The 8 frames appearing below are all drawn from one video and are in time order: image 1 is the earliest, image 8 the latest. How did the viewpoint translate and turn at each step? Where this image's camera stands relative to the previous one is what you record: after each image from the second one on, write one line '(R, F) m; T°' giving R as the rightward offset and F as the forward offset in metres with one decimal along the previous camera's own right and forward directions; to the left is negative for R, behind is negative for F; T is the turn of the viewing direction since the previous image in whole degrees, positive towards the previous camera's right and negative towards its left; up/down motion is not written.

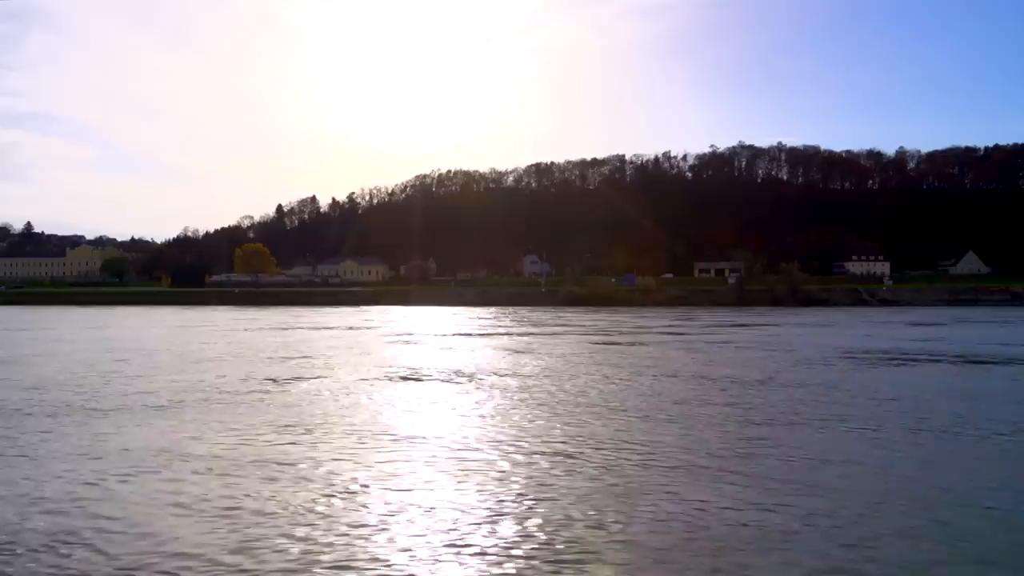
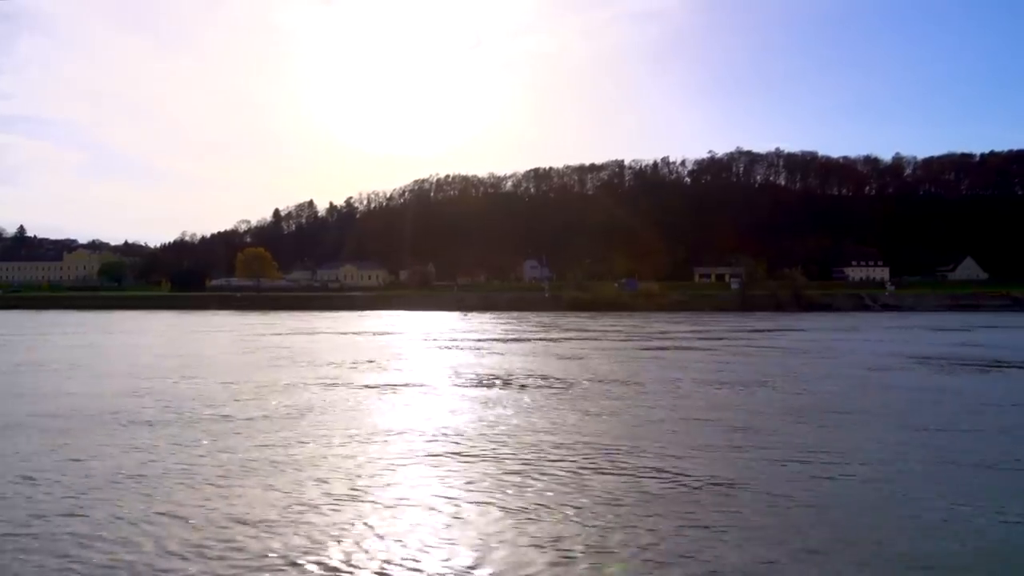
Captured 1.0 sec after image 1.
(-1.1, 0.0) m; +1°
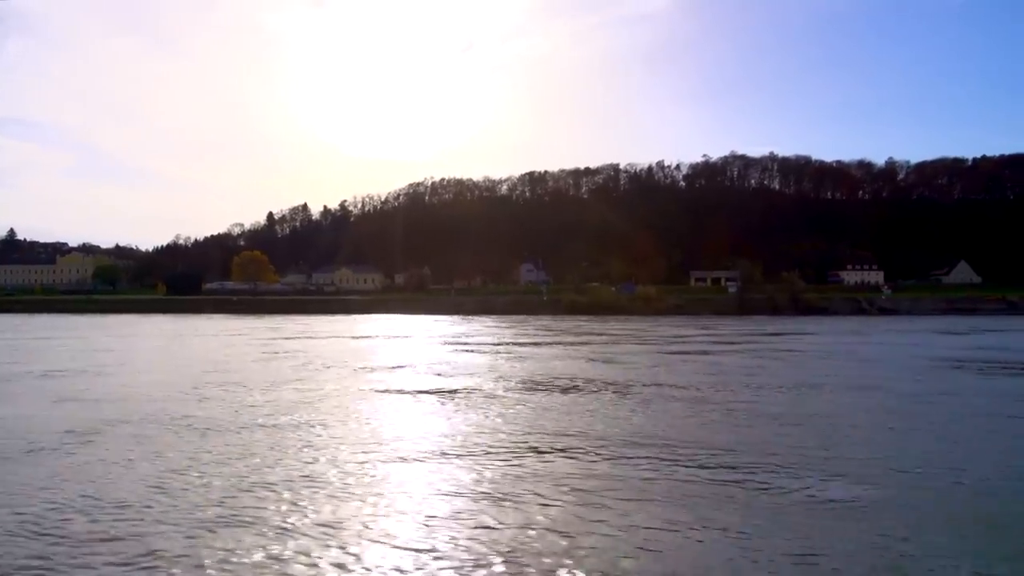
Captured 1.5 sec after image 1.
(-0.7, 0.0) m; +1°
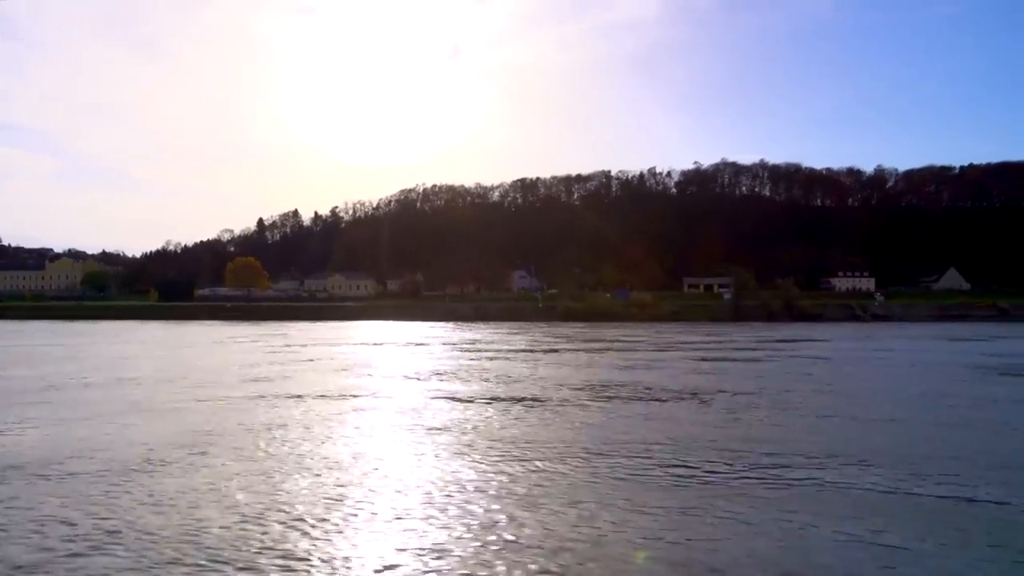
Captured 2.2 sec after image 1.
(-0.9, 0.0) m; +1°
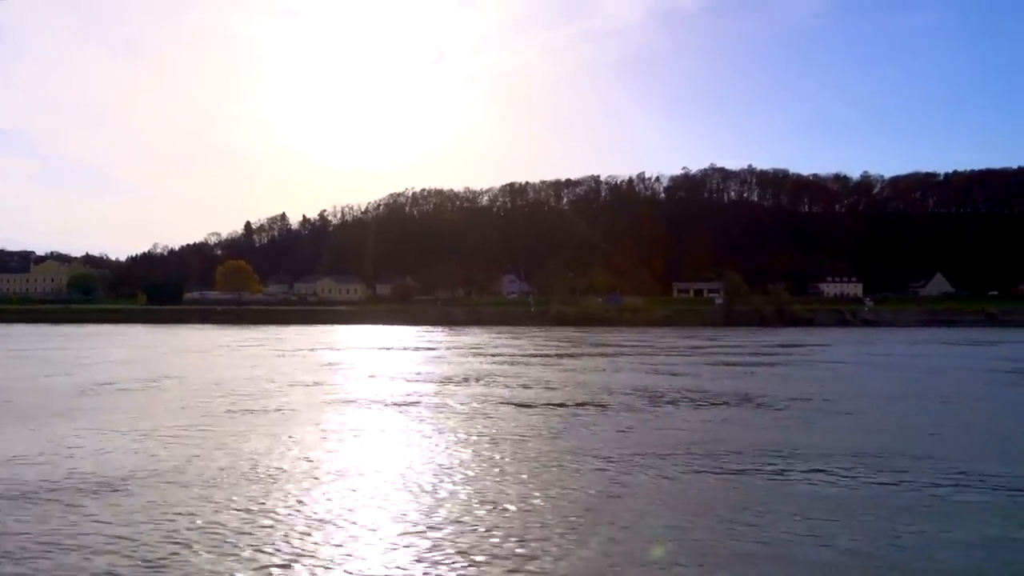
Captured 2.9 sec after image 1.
(-0.8, 0.0) m; +1°
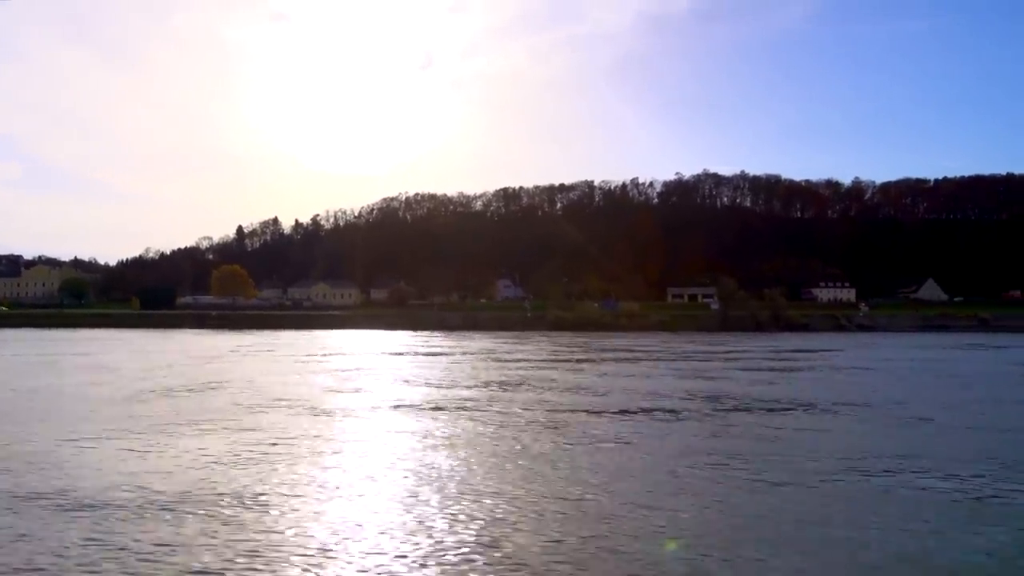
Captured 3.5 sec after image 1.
(-0.8, 0.0) m; +1°
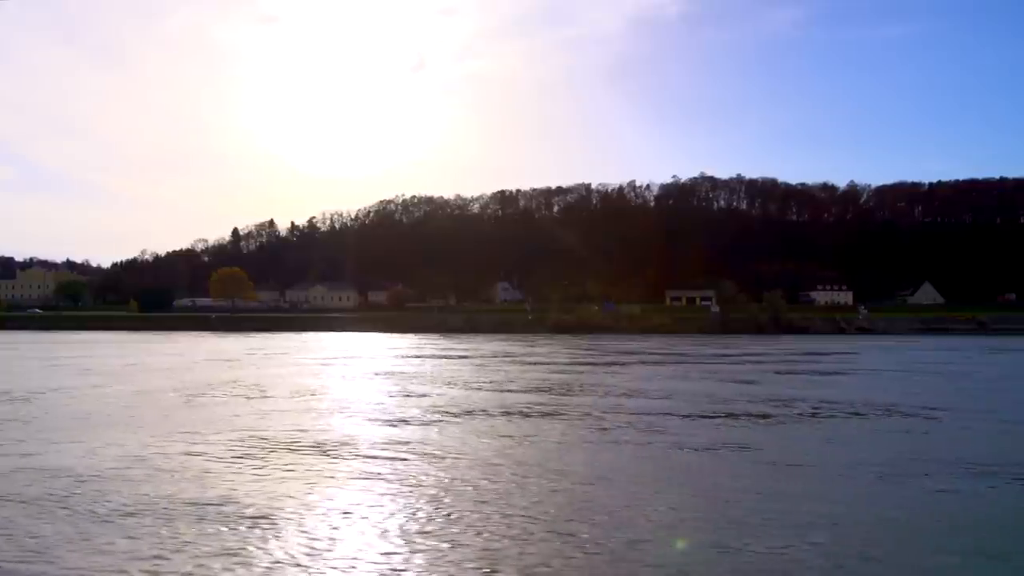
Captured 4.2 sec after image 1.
(-0.9, 0.0) m; +1°
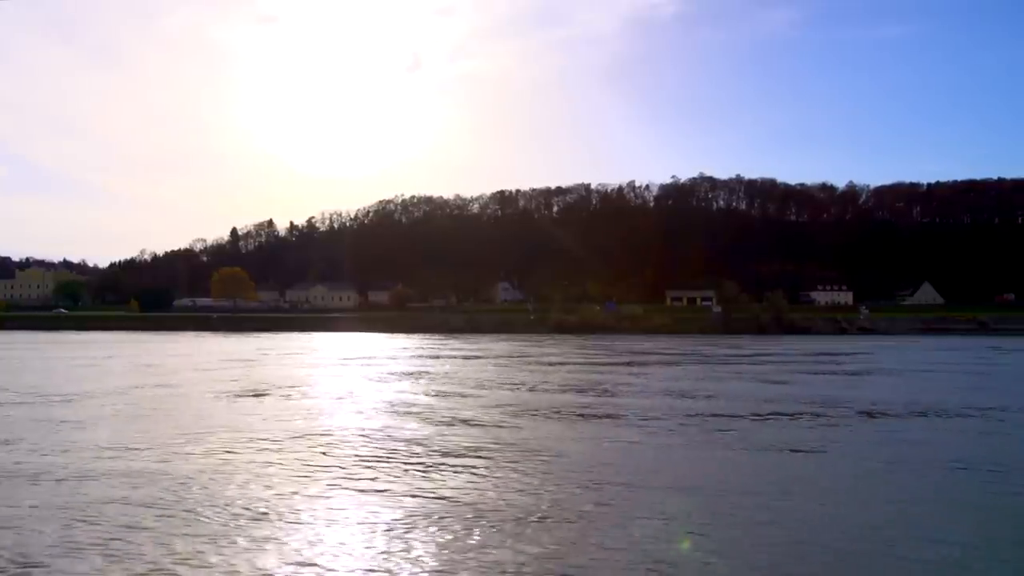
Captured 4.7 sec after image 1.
(-0.6, 0.0) m; 0°
